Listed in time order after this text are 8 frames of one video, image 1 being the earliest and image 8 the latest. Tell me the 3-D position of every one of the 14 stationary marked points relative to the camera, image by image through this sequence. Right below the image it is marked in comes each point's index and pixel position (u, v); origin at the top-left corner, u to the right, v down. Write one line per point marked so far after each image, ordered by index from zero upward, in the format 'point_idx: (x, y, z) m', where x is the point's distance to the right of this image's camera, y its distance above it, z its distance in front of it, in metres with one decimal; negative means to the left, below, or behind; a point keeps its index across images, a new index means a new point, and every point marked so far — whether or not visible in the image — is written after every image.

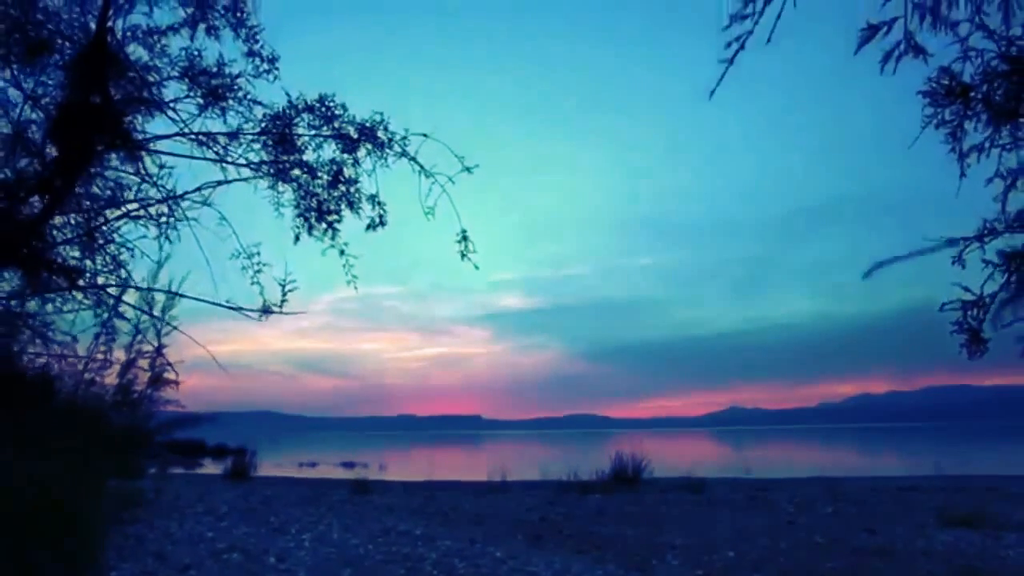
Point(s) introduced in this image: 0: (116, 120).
0: (-2.5, +1.2, +6.3) m
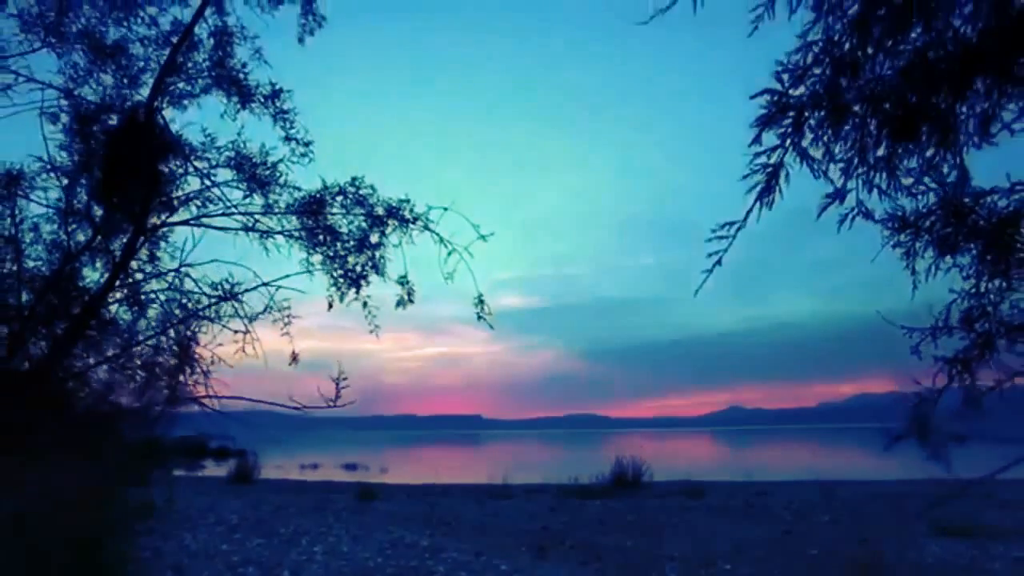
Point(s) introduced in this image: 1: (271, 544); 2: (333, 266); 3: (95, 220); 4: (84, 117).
0: (-2.4, +0.8, +6.9) m
1: (-4.3, -4.6, +18.9) m
2: (-1.1, +0.2, +6.5) m
3: (-2.8, +0.5, +6.9) m
4: (-2.8, +1.2, +6.9) m
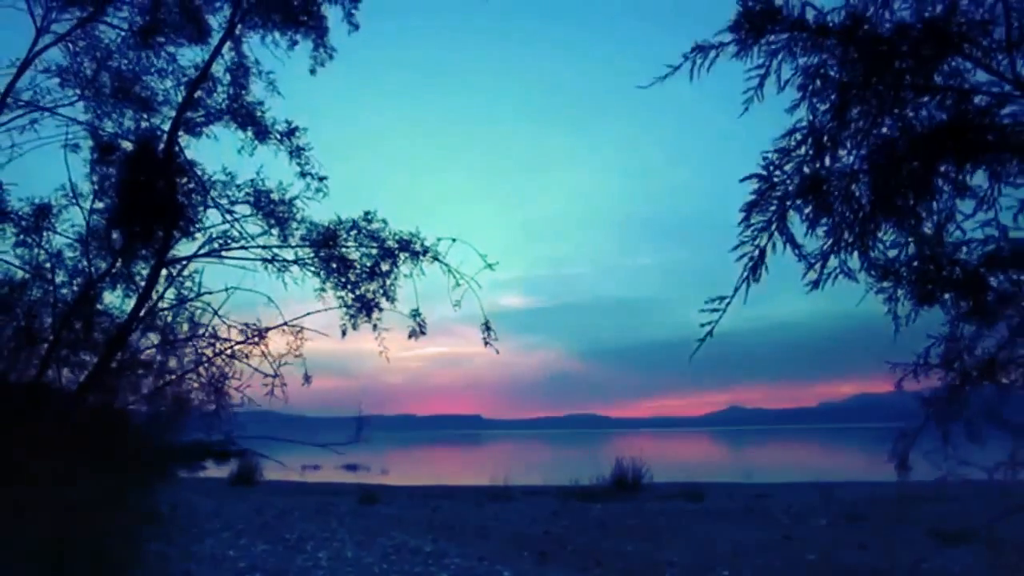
0: (-2.4, +0.6, +7.2) m
1: (-4.3, -4.8, +19.2) m
2: (-1.1, 0.0, +6.8) m
3: (-2.7, +0.3, +7.2) m
4: (-2.8, +1.0, +7.2) m
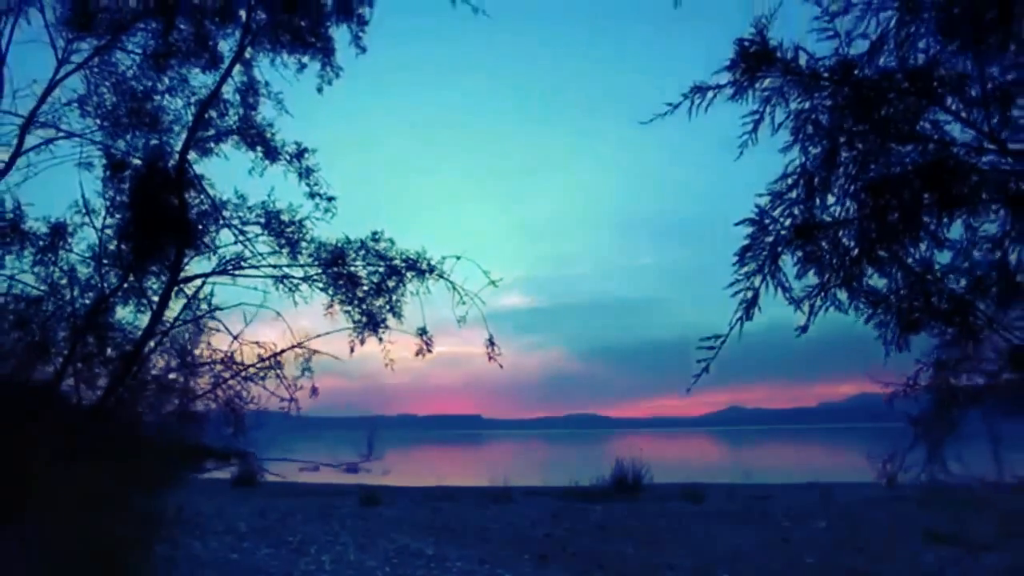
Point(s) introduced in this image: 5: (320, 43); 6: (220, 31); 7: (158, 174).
0: (-2.3, +0.5, +7.3) m
1: (-4.3, -4.9, +19.4) m
2: (-1.1, -0.1, +7.0) m
3: (-2.7, +0.2, +7.4) m
4: (-2.8, +0.9, +7.4) m
5: (-1.4, +1.8, +7.7) m
6: (-2.1, +1.8, +7.5) m
7: (-2.5, +0.8, +7.4) m
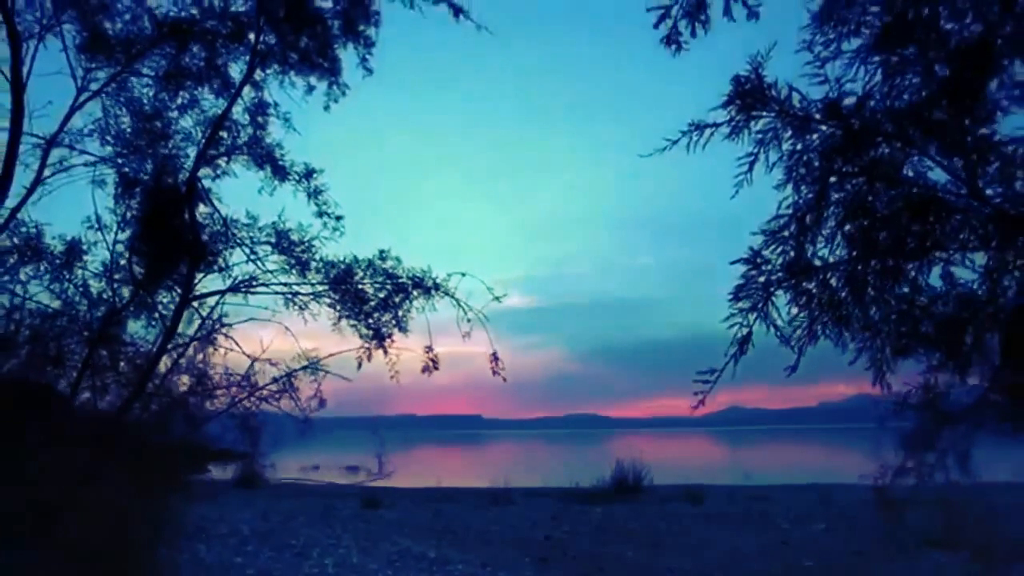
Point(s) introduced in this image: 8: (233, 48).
0: (-2.3, +0.4, +7.5) m
1: (-4.2, -5.0, +19.5) m
2: (-1.0, -0.3, +7.2) m
3: (-2.7, +0.1, +7.5) m
4: (-2.7, +0.8, +7.6) m
5: (-1.4, +1.7, +7.8) m
6: (-2.1, +1.7, +7.6) m
7: (-2.5, +0.7, +7.6) m
8: (-2.0, +1.8, +7.6) m
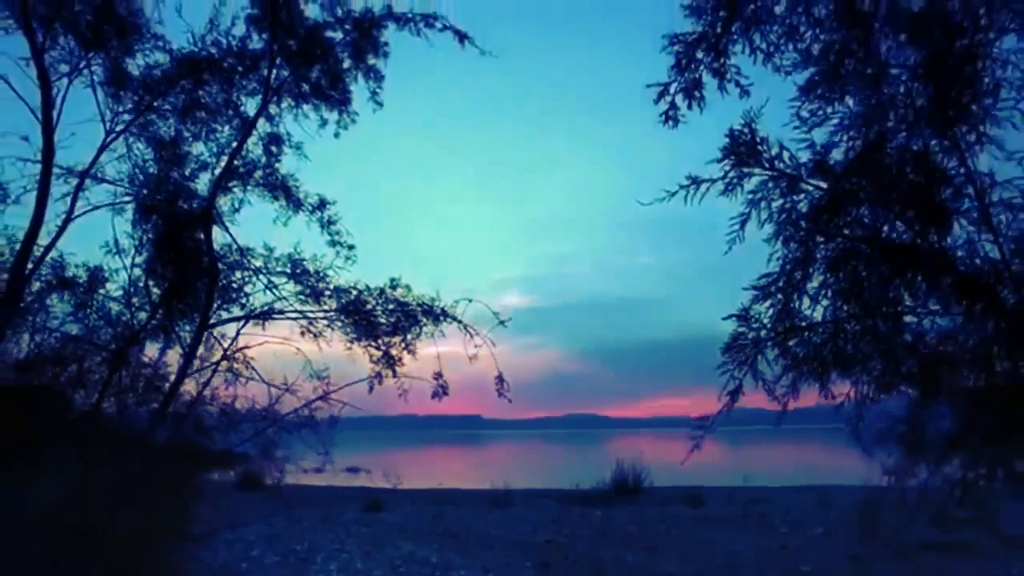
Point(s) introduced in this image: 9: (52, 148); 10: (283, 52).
0: (-2.3, +0.2, +7.8) m
1: (-4.2, -5.2, +19.8) m
2: (-1.0, -0.4, +7.5) m
3: (-2.7, -0.1, +7.8) m
4: (-2.7, +0.6, +7.9) m
5: (-1.3, +1.5, +8.1) m
6: (-2.0, +1.5, +7.9) m
7: (-2.4, +0.5, +7.8) m
8: (-2.0, +1.6, +7.9) m
9: (-2.9, +0.9, +6.6) m
10: (-1.7, +1.8, +7.9) m
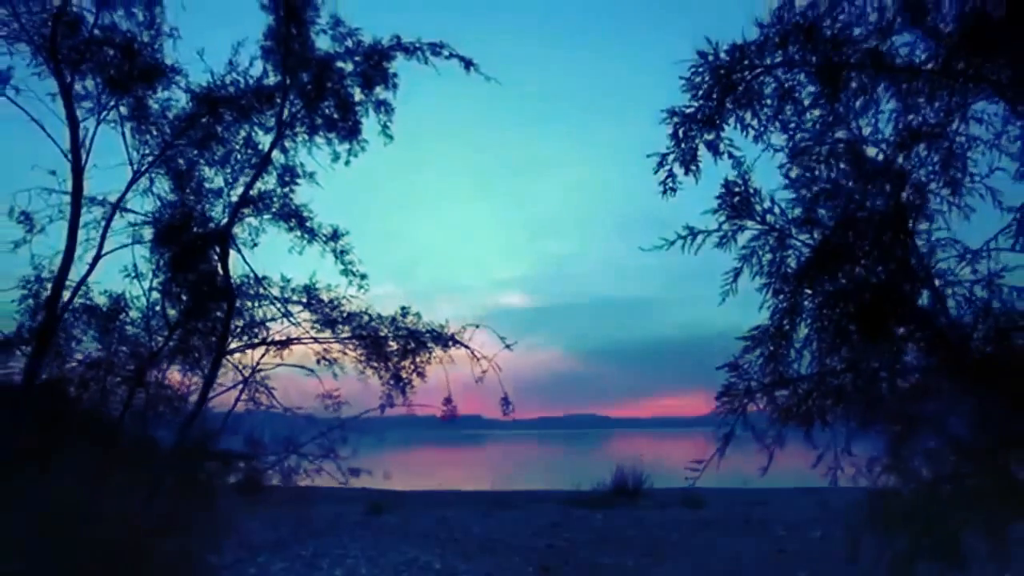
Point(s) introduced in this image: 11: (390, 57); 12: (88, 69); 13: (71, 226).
0: (-2.2, 0.0, +8.1) m
1: (-4.2, -5.4, +20.2) m
2: (-1.0, -0.6, +7.8) m
3: (-2.6, -0.3, +8.2) m
4: (-2.7, +0.4, +8.2) m
5: (-1.3, +1.3, +8.5) m
6: (-2.0, +1.3, +8.2) m
7: (-2.4, +0.3, +8.2) m
8: (-1.9, +1.4, +8.2) m
9: (-2.8, +0.7, +6.9) m
10: (-1.7, +1.6, +8.2) m
11: (-1.0, +1.9, +8.5) m
12: (-2.8, +1.5, +7.0) m
13: (-2.9, +0.4, +6.9) m
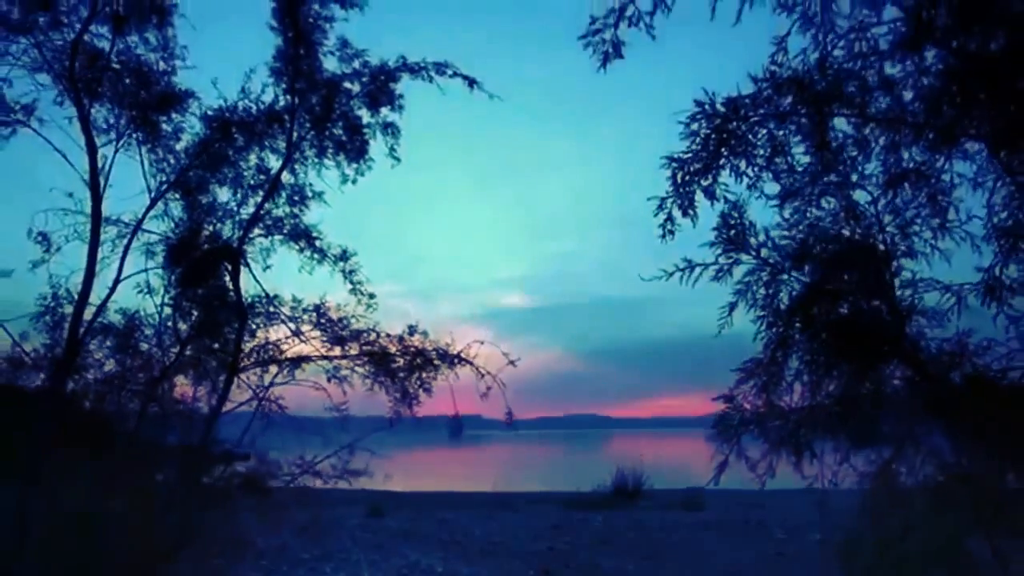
0: (-2.2, -0.2, +8.4) m
1: (-4.1, -5.5, +20.4) m
2: (-0.9, -0.8, +8.0) m
3: (-2.6, -0.4, +8.4) m
4: (-2.6, +0.3, +8.4) m
5: (-1.3, +1.2, +8.7) m
6: (-2.0, +1.2, +8.5) m
7: (-2.4, +0.2, +8.4) m
8: (-1.9, +1.3, +8.5) m
9: (-2.8, +0.5, +7.2) m
10: (-1.7, +1.4, +8.4) m
11: (-1.0, +1.7, +8.7) m
12: (-2.8, +1.3, +7.3) m
13: (-2.9, +0.3, +7.2) m
